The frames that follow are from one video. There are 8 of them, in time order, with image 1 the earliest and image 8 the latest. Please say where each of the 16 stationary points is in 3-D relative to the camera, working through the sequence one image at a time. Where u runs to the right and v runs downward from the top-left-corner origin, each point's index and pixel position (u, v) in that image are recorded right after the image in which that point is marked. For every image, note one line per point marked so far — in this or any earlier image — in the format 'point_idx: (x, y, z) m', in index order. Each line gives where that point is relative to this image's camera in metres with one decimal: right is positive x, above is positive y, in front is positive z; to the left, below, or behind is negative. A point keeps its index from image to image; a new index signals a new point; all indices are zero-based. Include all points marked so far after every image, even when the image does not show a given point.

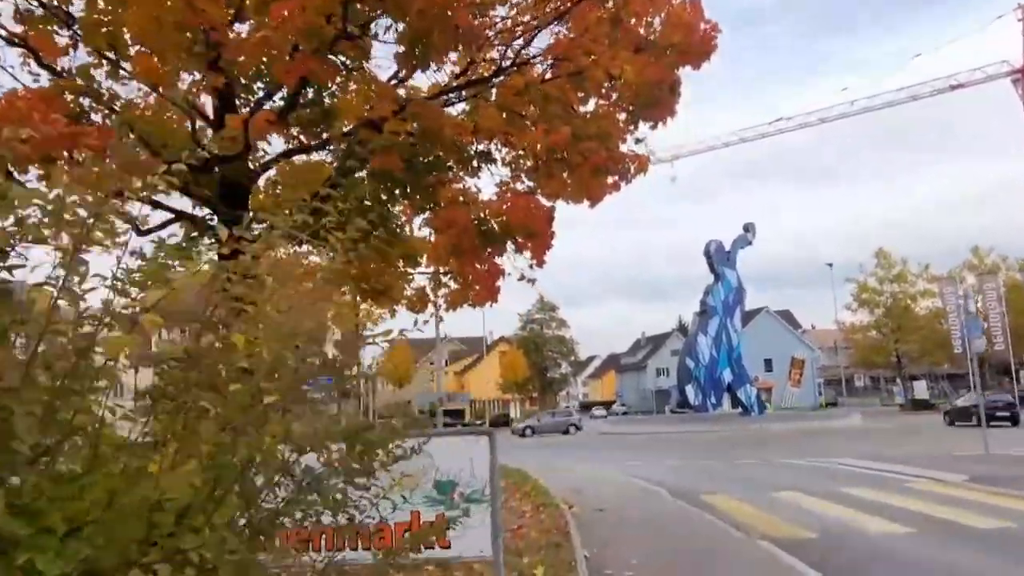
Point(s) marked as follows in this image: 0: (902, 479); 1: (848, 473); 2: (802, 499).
0: (+9.3, -4.6, +17.7) m
1: (+8.7, -4.9, +19.0) m
2: (+6.1, -4.5, +15.8) m
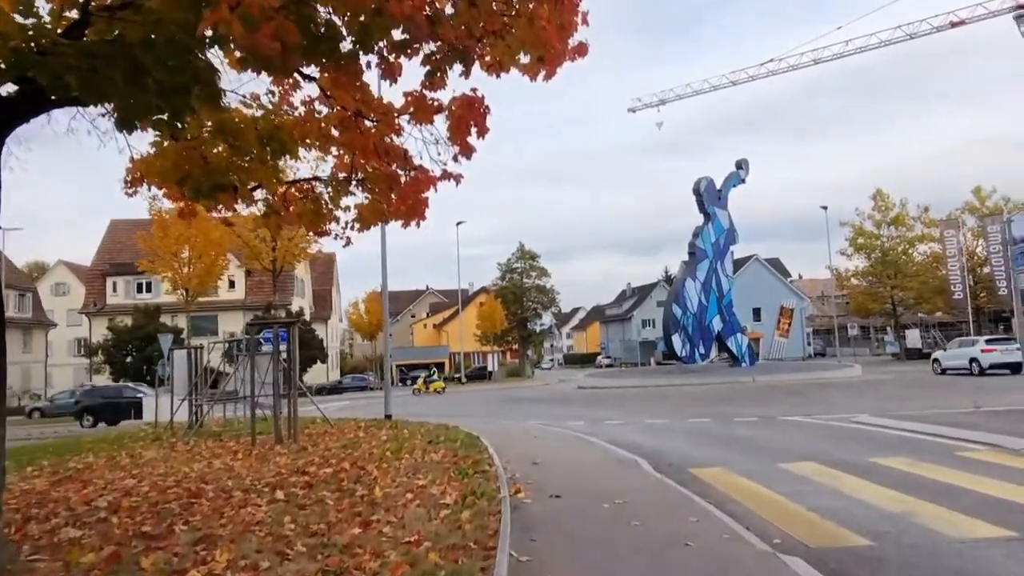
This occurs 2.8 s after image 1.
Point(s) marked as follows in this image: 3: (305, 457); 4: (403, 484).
0: (+8.2, -3.0, +14.2) m
1: (+7.5, -3.2, +15.5) m
2: (+5.0, -3.0, +12.2) m
3: (-3.9, -3.2, +14.0) m
4: (-1.5, -2.8, +10.3) m
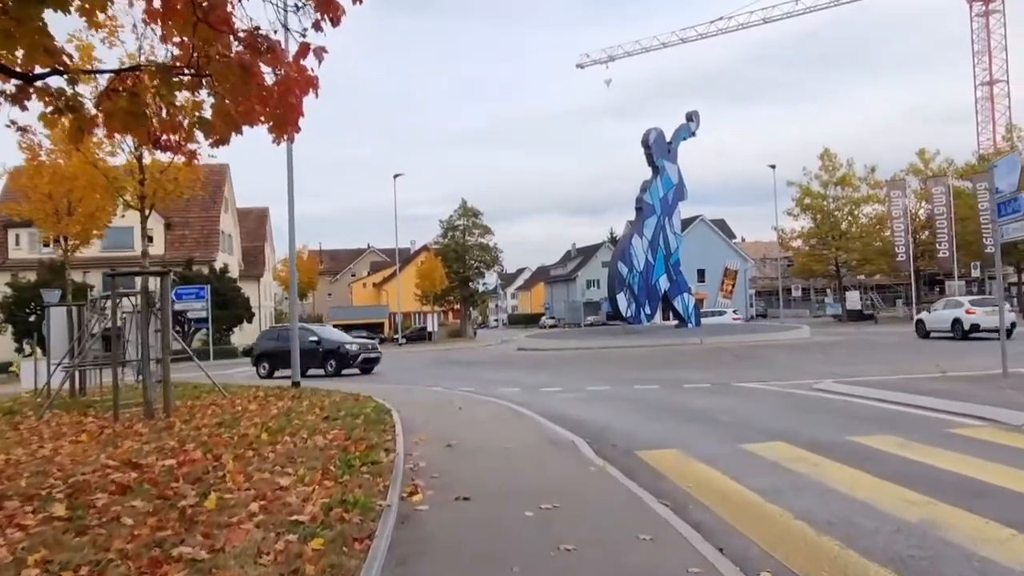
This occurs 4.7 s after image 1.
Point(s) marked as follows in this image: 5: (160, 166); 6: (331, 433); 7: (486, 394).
0: (+6.8, -2.2, +12.2) m
1: (+6.0, -2.2, +13.4) m
2: (+3.7, -2.3, +10.0) m
3: (-5.3, -2.3, +11.1) m
4: (-2.6, -2.1, +7.6) m
5: (-8.9, +2.8, +18.3) m
6: (-2.7, -2.2, +11.0) m
7: (-0.7, -2.8, +19.2) m
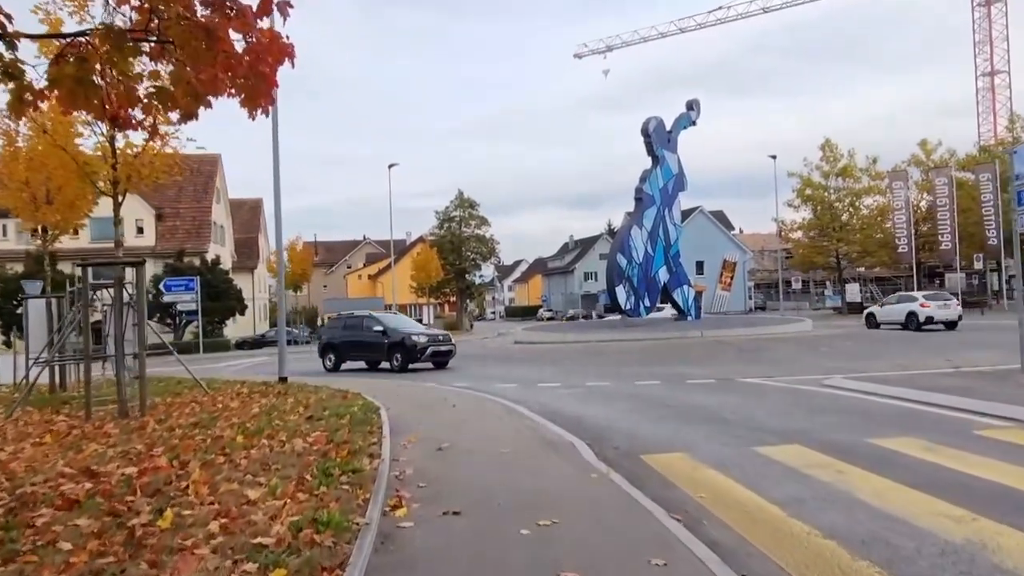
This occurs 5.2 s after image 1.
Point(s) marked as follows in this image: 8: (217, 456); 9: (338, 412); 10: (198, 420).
0: (+6.7, -2.0, +11.4) m
1: (+6.0, -2.1, +12.6) m
2: (+3.7, -2.2, +9.2) m
3: (-5.4, -2.2, +10.3) m
4: (-2.7, -2.0, +6.8) m
5: (-9.0, +3.0, +17.5) m
6: (-2.8, -2.0, +10.2) m
7: (-0.8, -2.6, +18.4) m
8: (-3.6, -2.0, +8.9) m
9: (-2.9, -2.1, +12.4) m
10: (-5.3, -2.2, +12.3) m
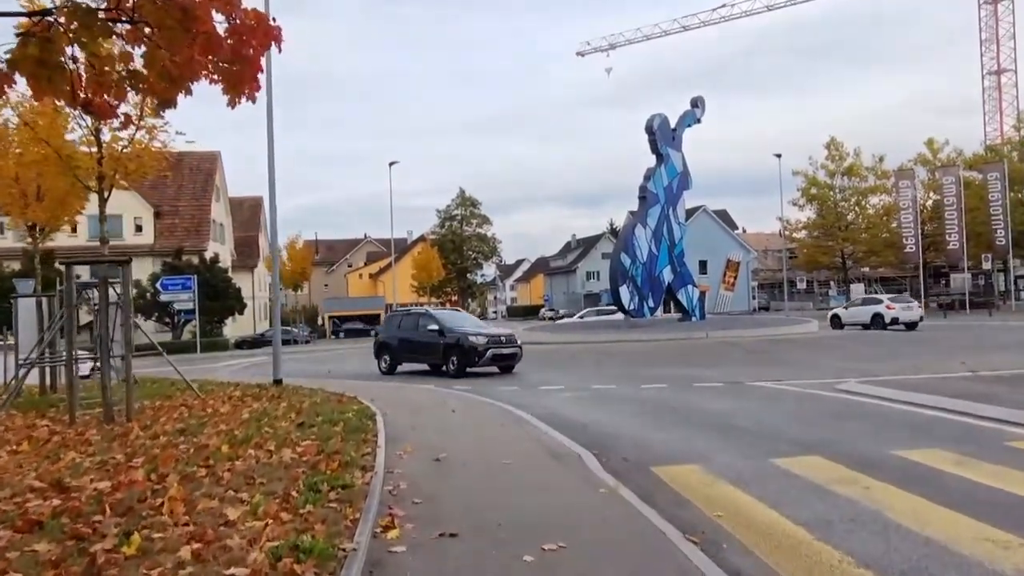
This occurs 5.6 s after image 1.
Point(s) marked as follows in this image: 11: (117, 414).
0: (+6.7, -2.1, +10.8) m
1: (+6.0, -2.1, +12.1) m
2: (+3.7, -2.2, +8.6) m
3: (-5.3, -2.2, +9.7) m
4: (-2.7, -2.0, +6.2) m
5: (-9.0, +3.0, +16.9) m
6: (-2.7, -2.0, +9.6) m
7: (-0.7, -2.6, +17.9) m
8: (-3.5, -2.0, +8.3) m
9: (-2.9, -2.1, +11.8) m
10: (-5.2, -2.2, +11.7) m
11: (-7.4, -2.4, +13.8) m
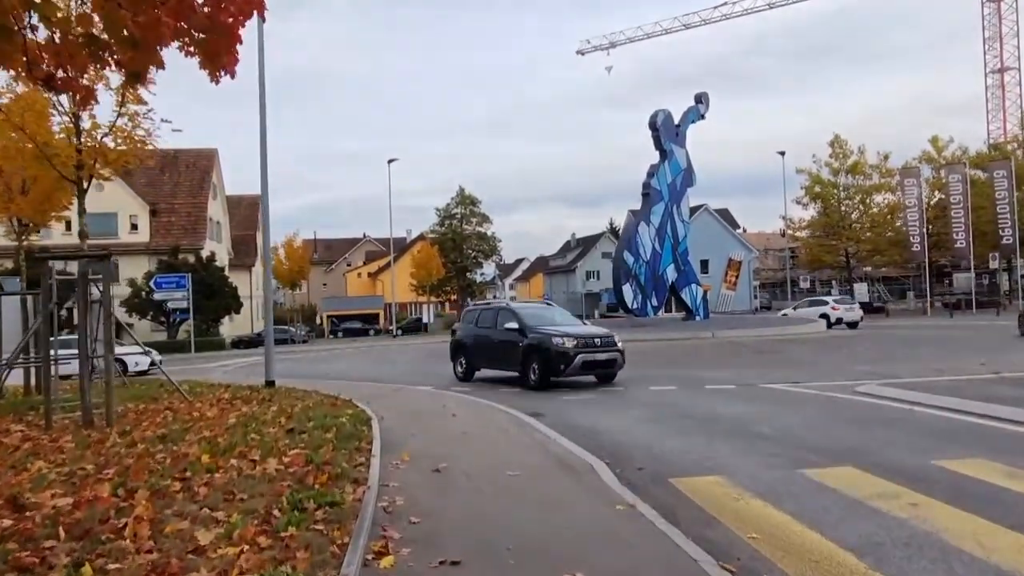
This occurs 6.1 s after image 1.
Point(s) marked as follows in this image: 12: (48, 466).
0: (+6.8, -2.0, +10.1) m
1: (+6.1, -2.1, +11.3) m
2: (+3.8, -2.1, +7.9) m
3: (-5.3, -2.1, +8.9) m
4: (-2.6, -1.9, +5.4) m
5: (-8.9, +3.1, +16.1) m
6: (-2.7, -2.0, +8.8) m
7: (-0.7, -2.5, +17.1) m
8: (-3.5, -2.0, +7.5) m
9: (-2.8, -2.0, +11.0) m
10: (-5.2, -2.2, +11.0) m
11: (-7.3, -2.3, +13.0) m
12: (-5.6, -2.2, +8.9) m
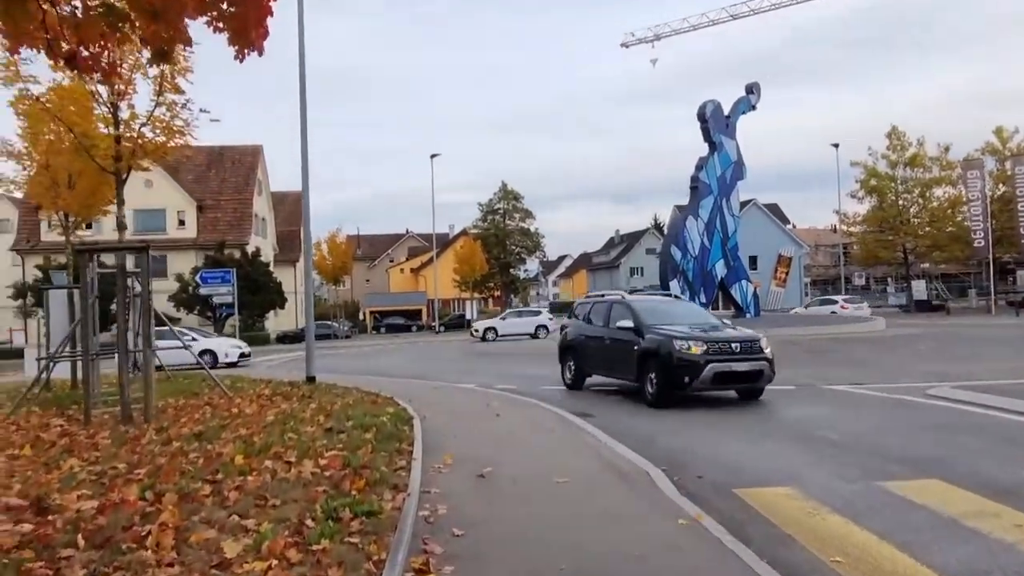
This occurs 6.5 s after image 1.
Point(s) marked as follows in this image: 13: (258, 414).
0: (+7.4, -2.0, +9.0) m
1: (+6.7, -2.0, +10.3) m
2: (+4.2, -2.1, +7.0) m
3: (-4.7, -2.0, +8.6) m
4: (-2.2, -1.9, +5.0) m
5: (-7.9, +3.2, +15.9) m
6: (-2.1, -1.9, +8.4) m
7: (+0.3, -2.4, +16.5) m
8: (-3.0, -1.9, +7.1) m
9: (-2.1, -1.9, +10.6) m
10: (-4.5, -2.0, +10.6) m
11: (-6.5, -2.2, +12.8) m
12: (-5.1, -2.1, +8.7) m
13: (-4.1, -2.1, +12.0) m
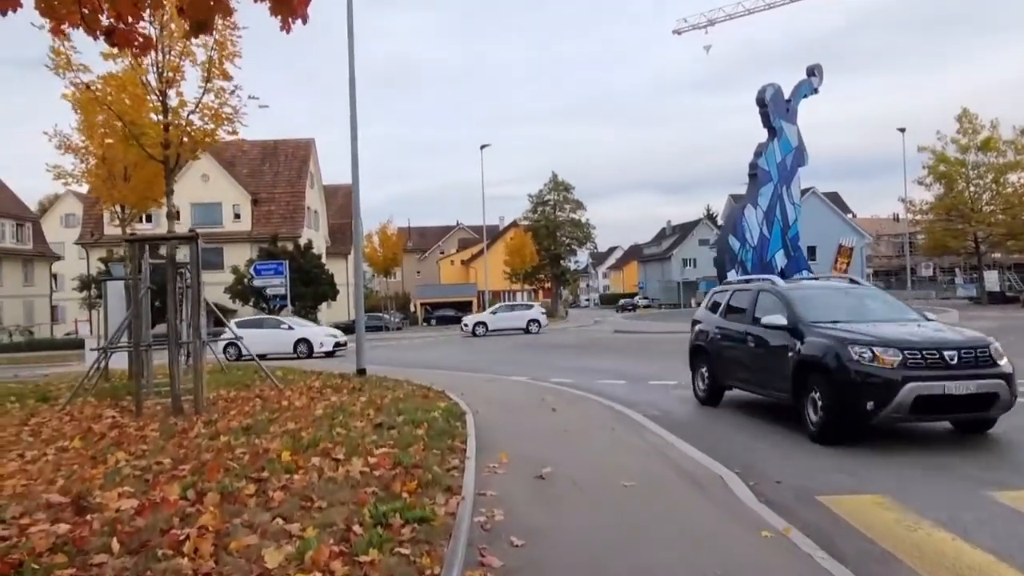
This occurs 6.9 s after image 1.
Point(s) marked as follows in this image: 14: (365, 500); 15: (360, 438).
0: (+8.1, -1.8, +8.0) m
1: (+7.5, -1.8, +9.3) m
2: (+4.8, -1.9, +6.2) m
3: (-4.0, -1.9, +8.4) m
4: (-1.8, -1.8, +4.6) m
5: (-6.7, +3.4, +15.8) m
6: (-1.5, -1.8, +7.9) m
7: (+1.5, -2.2, +15.9) m
8: (-2.4, -1.8, +6.7) m
9: (-1.3, -1.8, +10.2) m
10: (-3.7, -1.9, +10.3) m
11: (-5.6, -2.0, +12.6) m
12: (-4.4, -1.9, +8.4) m
13: (-3.2, -1.9, +11.7) m
14: (-1.2, -1.8, +6.2) m
15: (-1.8, -1.8, +8.9) m
